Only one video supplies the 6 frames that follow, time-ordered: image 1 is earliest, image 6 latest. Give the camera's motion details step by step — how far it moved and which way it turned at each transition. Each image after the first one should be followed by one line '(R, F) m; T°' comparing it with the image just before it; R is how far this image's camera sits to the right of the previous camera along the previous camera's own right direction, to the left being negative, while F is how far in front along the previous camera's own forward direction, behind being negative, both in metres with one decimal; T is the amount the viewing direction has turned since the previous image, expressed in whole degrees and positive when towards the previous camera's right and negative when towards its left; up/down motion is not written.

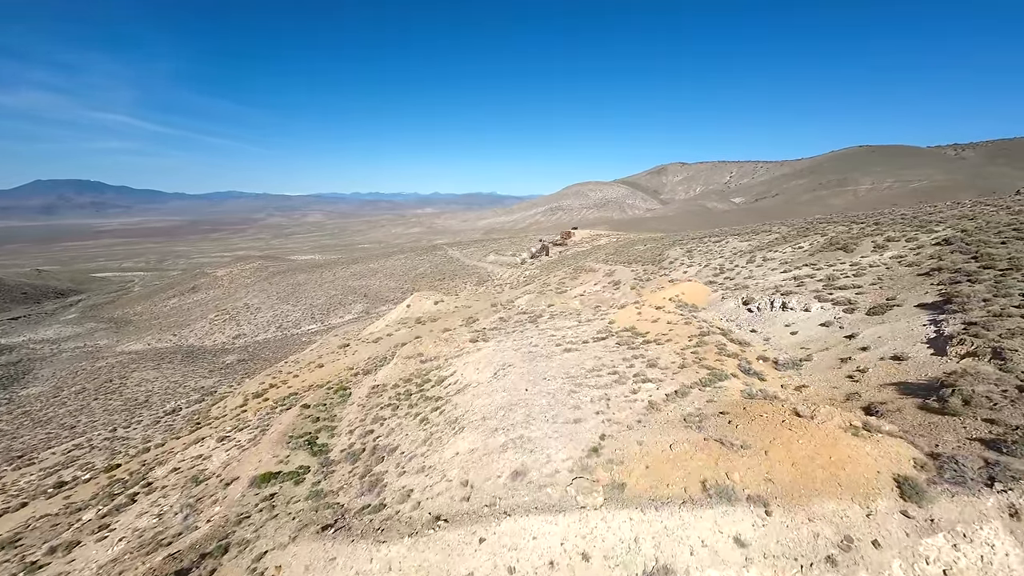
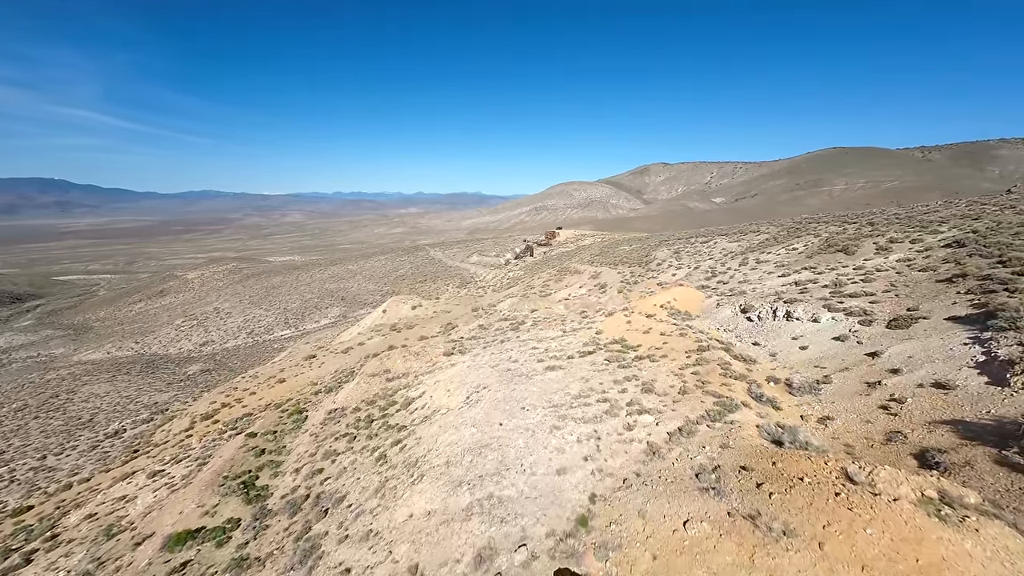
(+0.4, +1.8) m; +2°
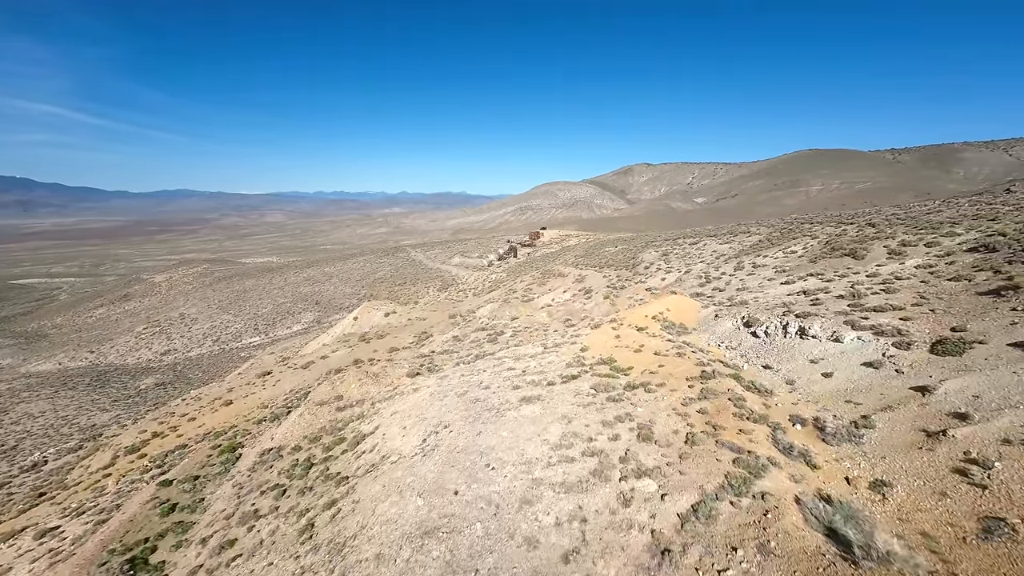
(+0.5, +2.2) m; +2°
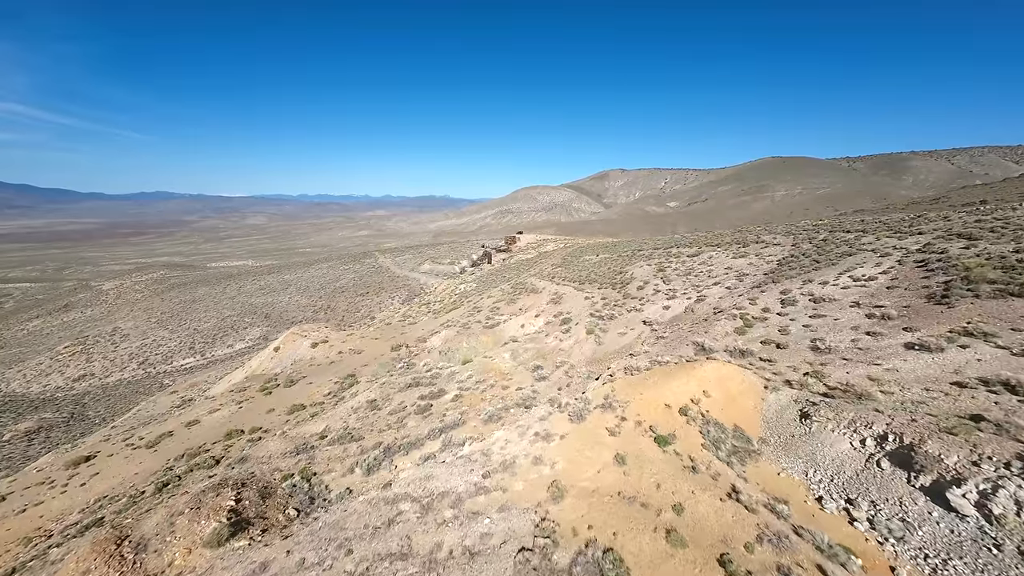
(+1.8, +7.5) m; +3°
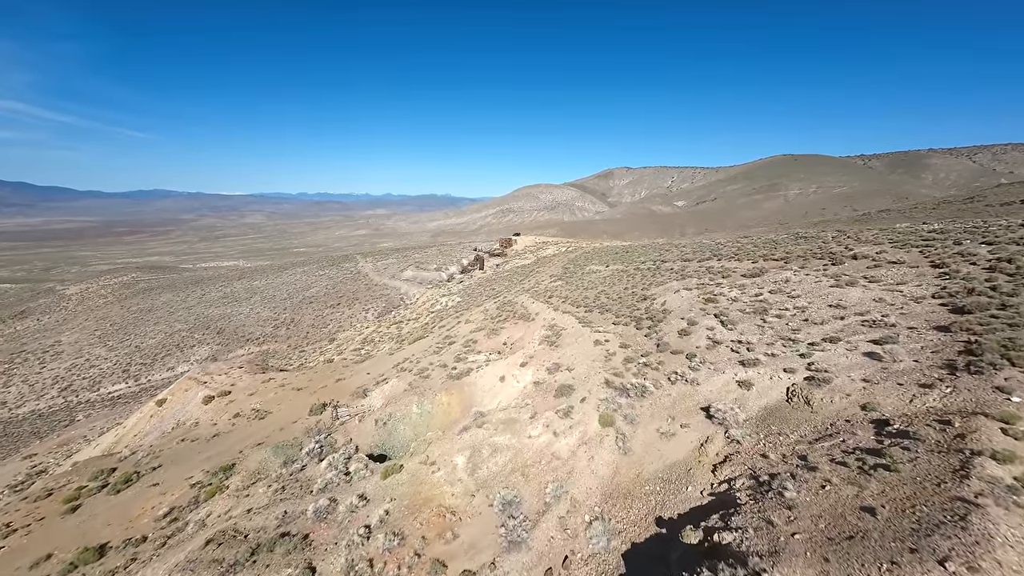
(+1.4, +8.7) m; 0°
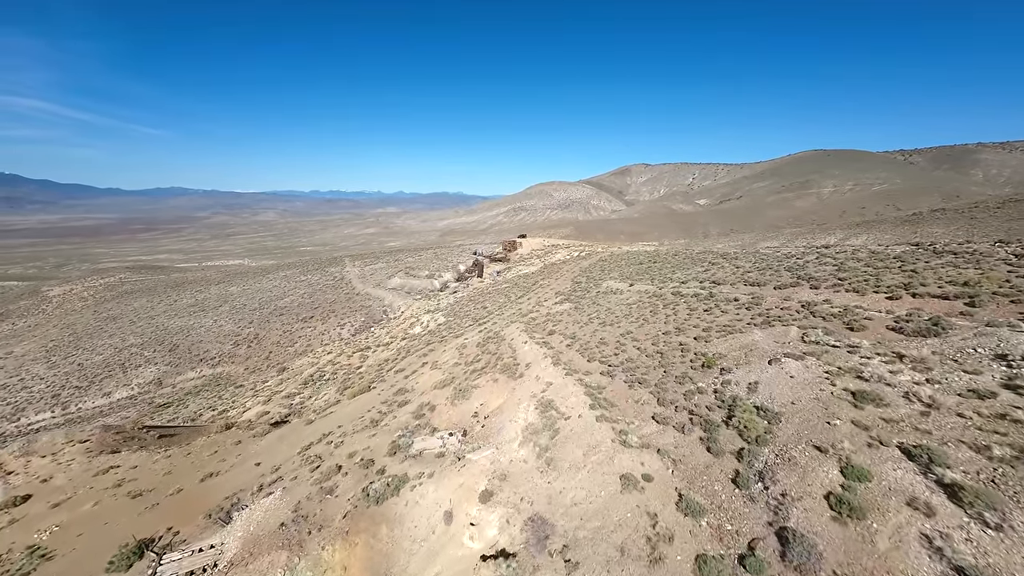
(+1.6, +8.5) m; -2°
